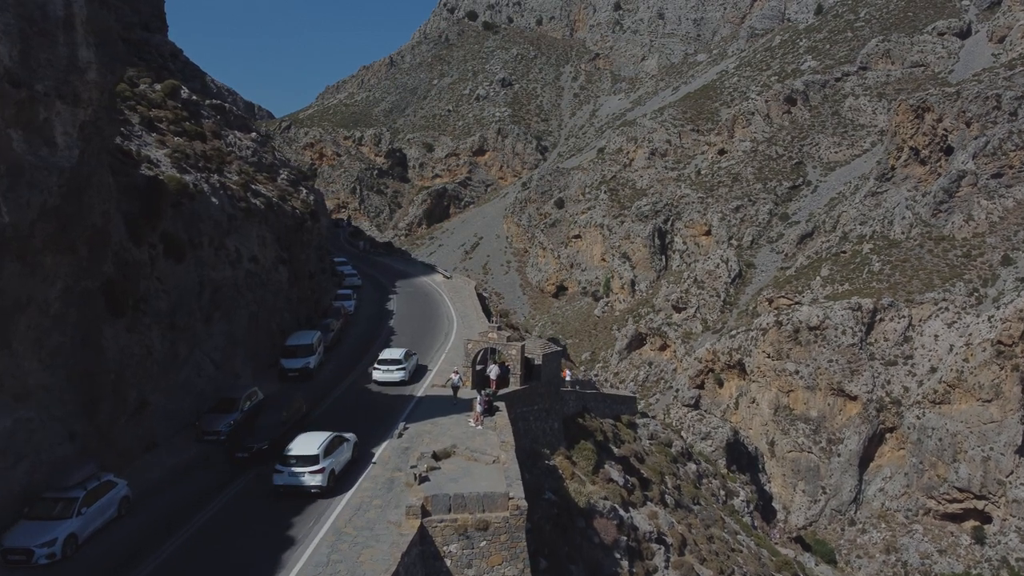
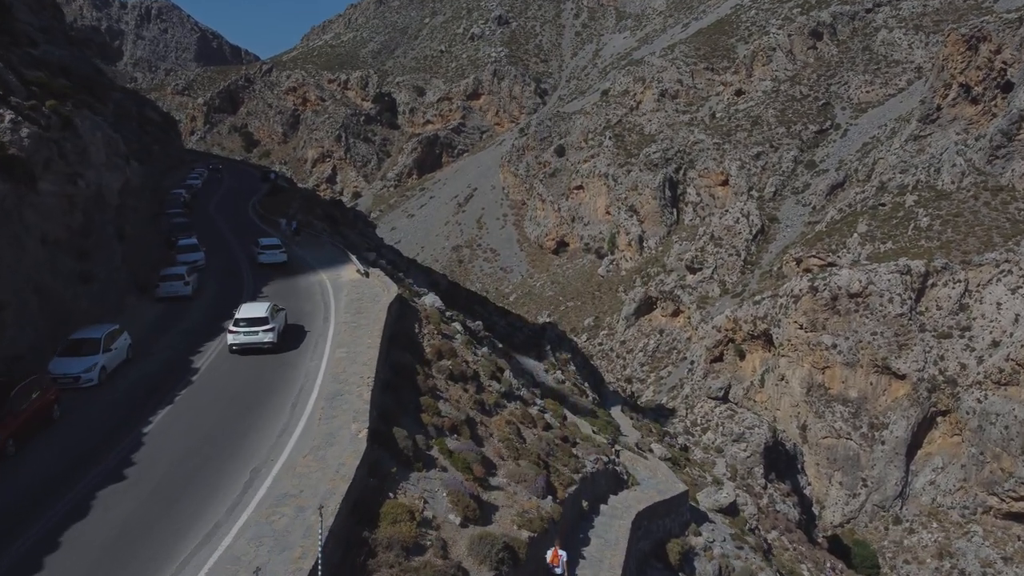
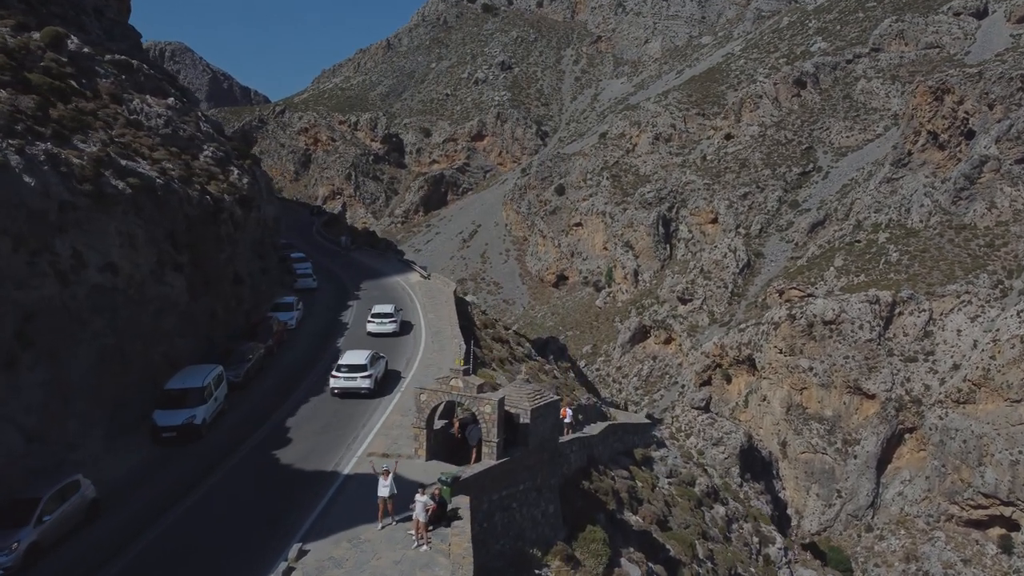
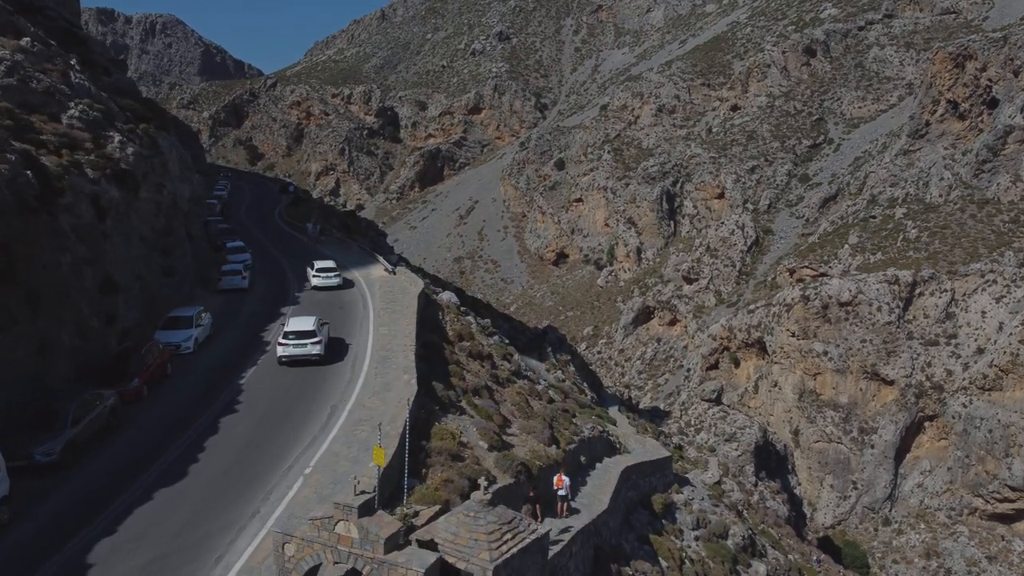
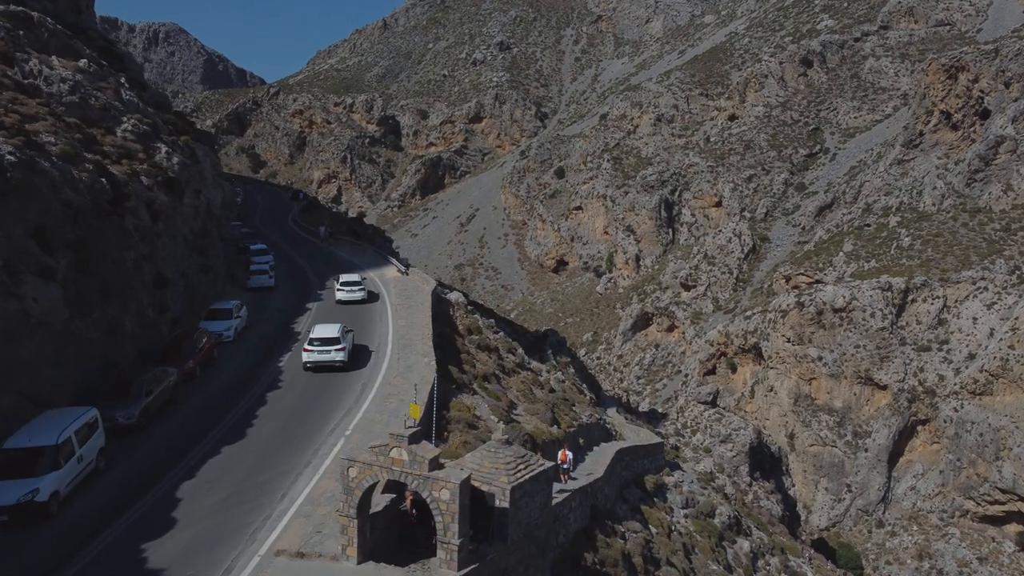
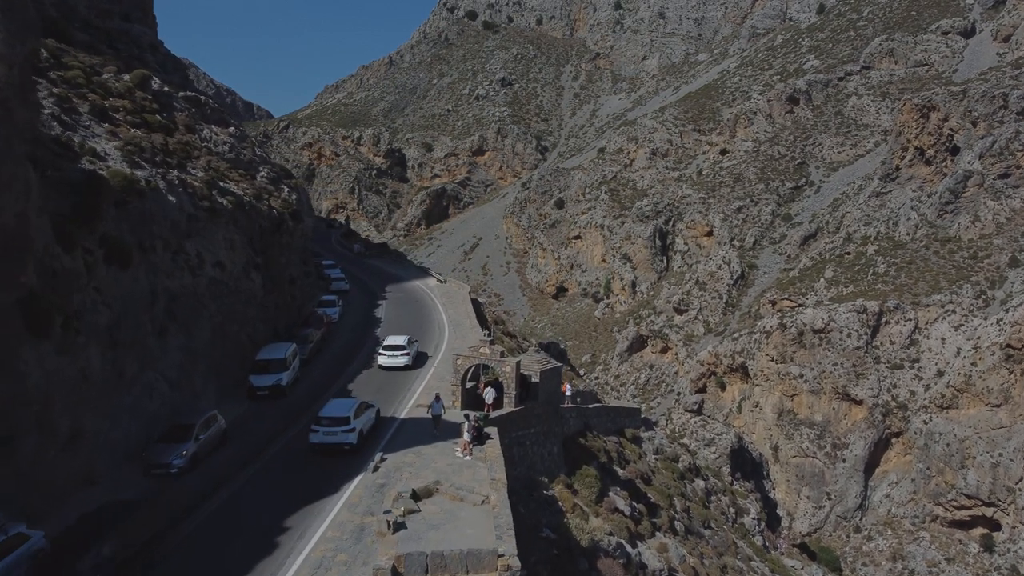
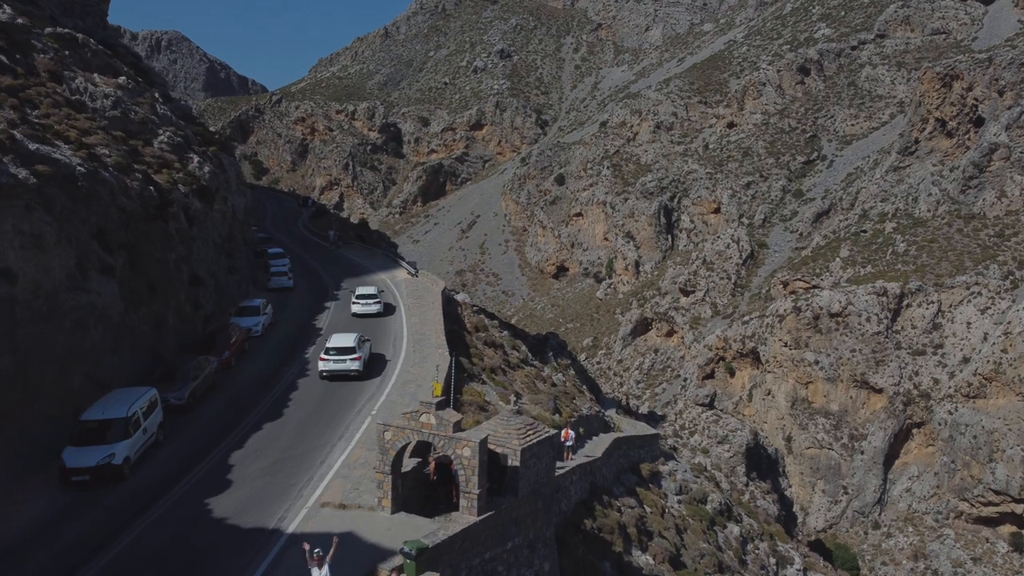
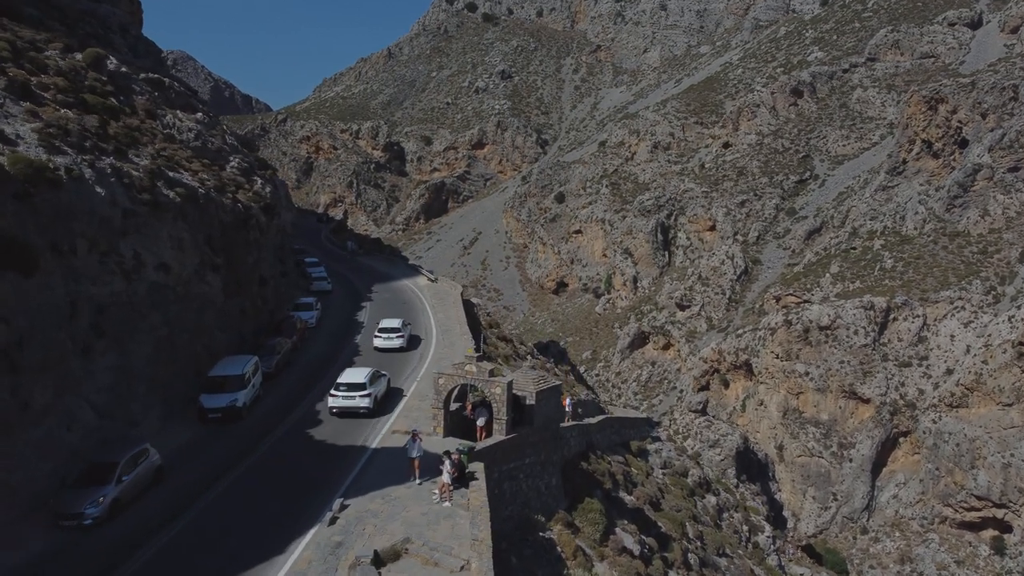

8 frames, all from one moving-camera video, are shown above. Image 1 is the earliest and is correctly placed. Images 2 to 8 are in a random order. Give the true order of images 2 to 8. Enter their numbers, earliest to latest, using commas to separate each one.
6, 8, 3, 7, 5, 4, 2
